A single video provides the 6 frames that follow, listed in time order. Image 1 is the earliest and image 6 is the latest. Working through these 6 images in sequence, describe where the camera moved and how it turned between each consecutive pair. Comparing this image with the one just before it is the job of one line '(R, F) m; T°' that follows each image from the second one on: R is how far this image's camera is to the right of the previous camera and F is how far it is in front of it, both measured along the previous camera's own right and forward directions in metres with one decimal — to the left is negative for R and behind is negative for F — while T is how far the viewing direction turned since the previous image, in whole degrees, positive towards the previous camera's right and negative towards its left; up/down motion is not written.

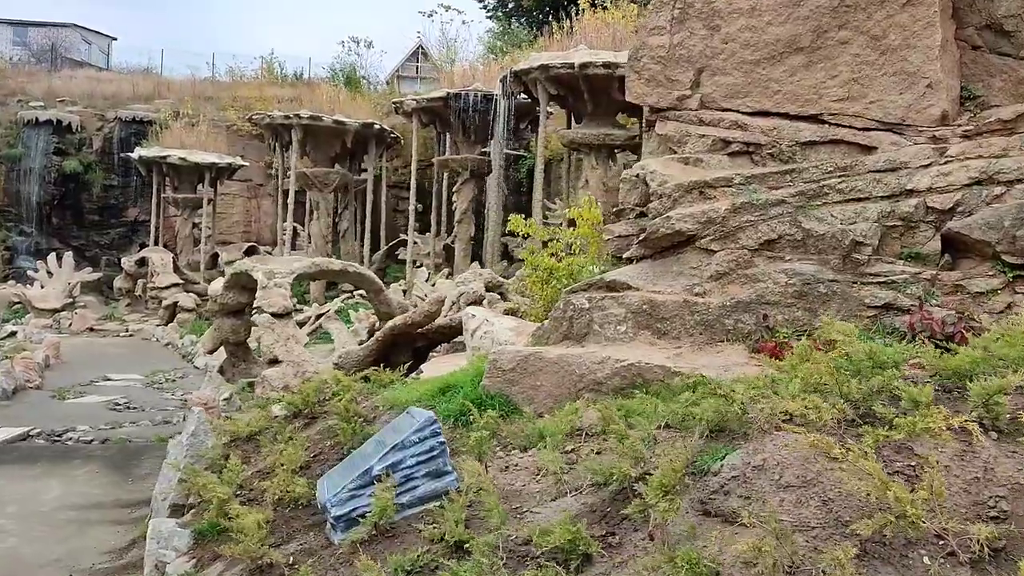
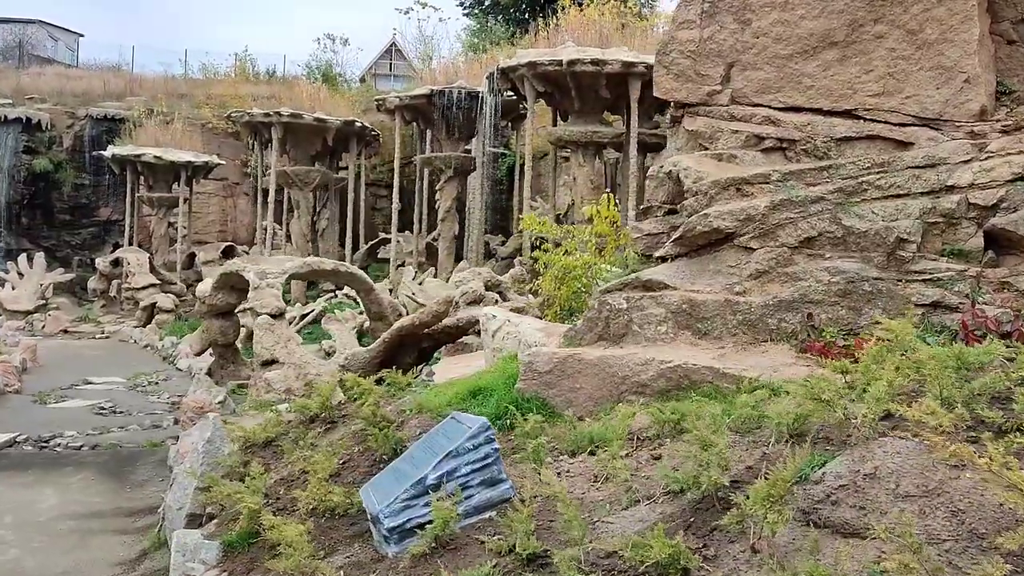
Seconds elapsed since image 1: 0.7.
(-0.3, +0.1) m; +2°
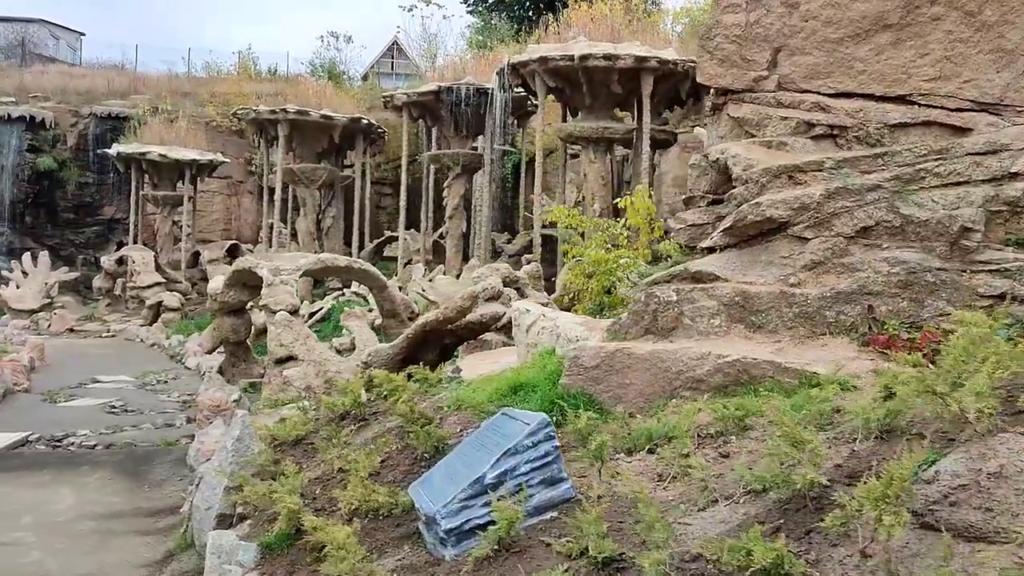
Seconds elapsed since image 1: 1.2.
(-0.2, +0.1) m; 0°
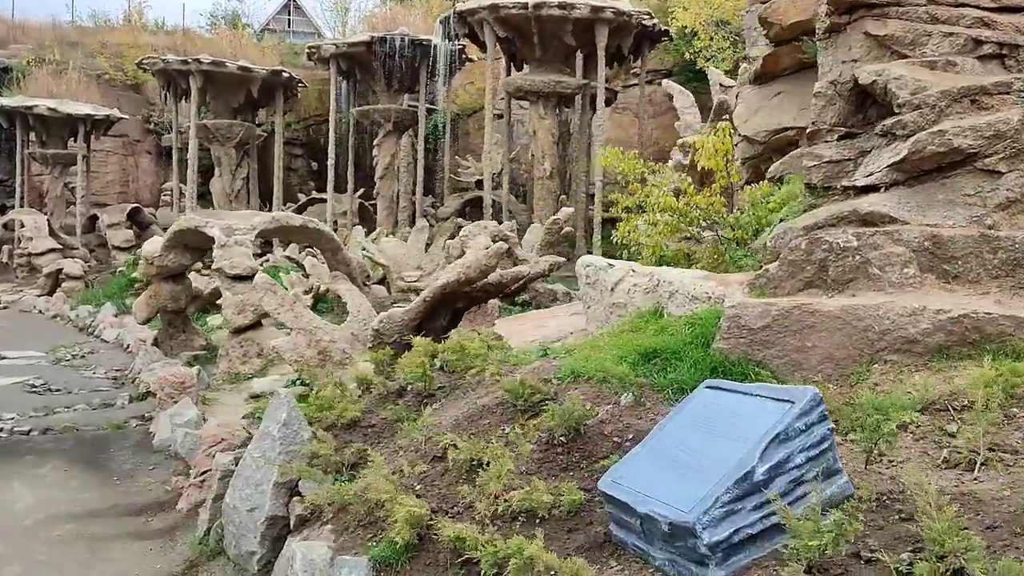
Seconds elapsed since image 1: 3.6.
(-0.9, +0.8) m; +7°
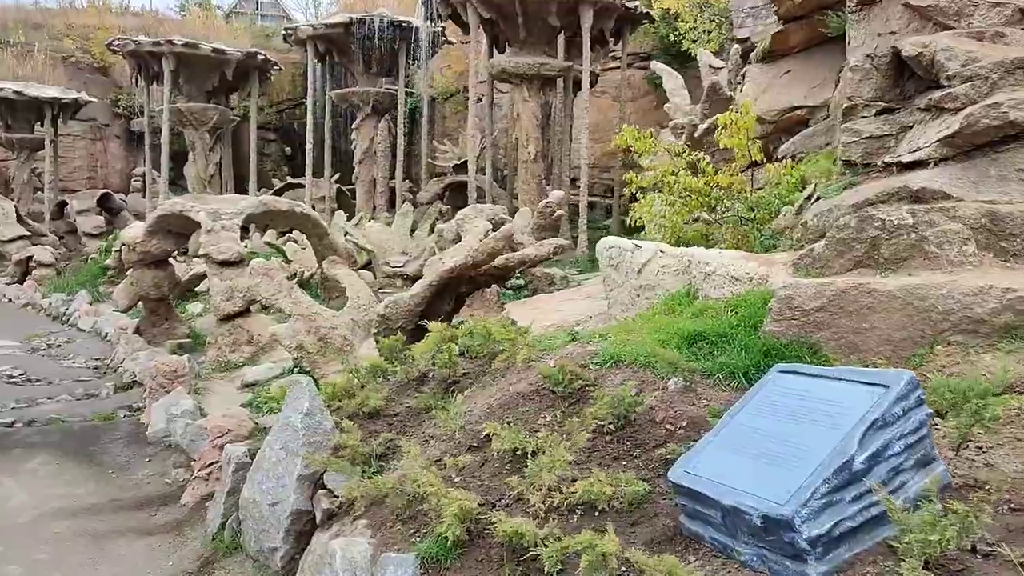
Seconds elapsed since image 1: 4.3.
(-0.2, +0.2) m; +2°
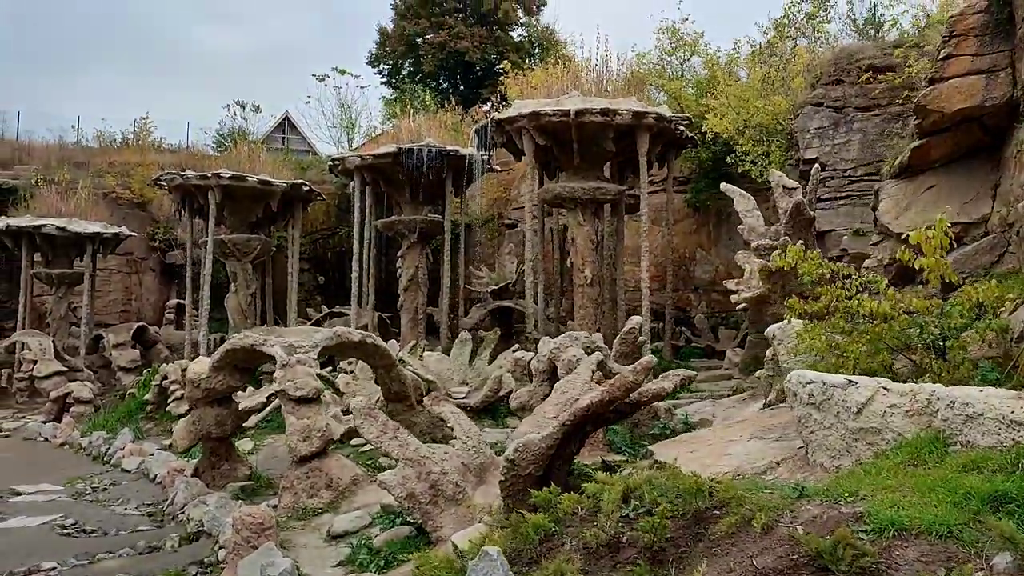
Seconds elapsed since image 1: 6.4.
(-0.7, +0.5) m; -1°
